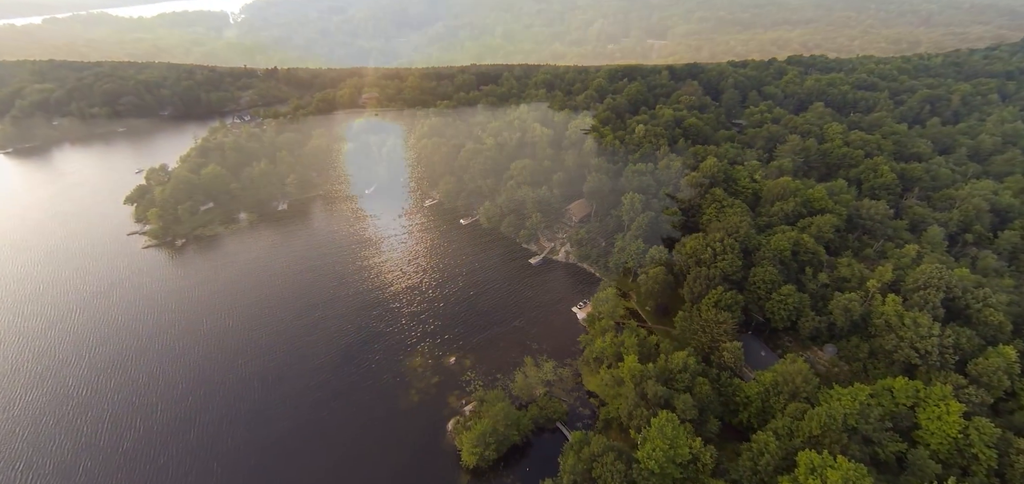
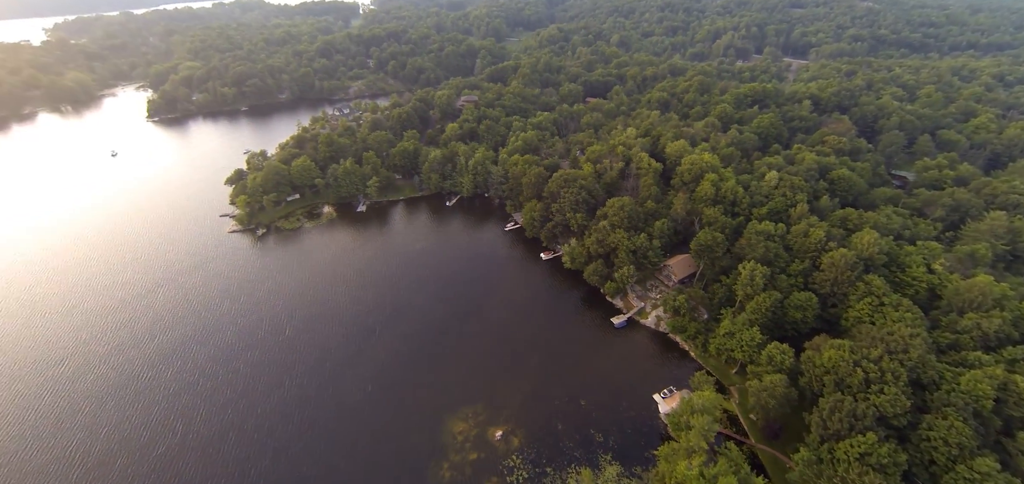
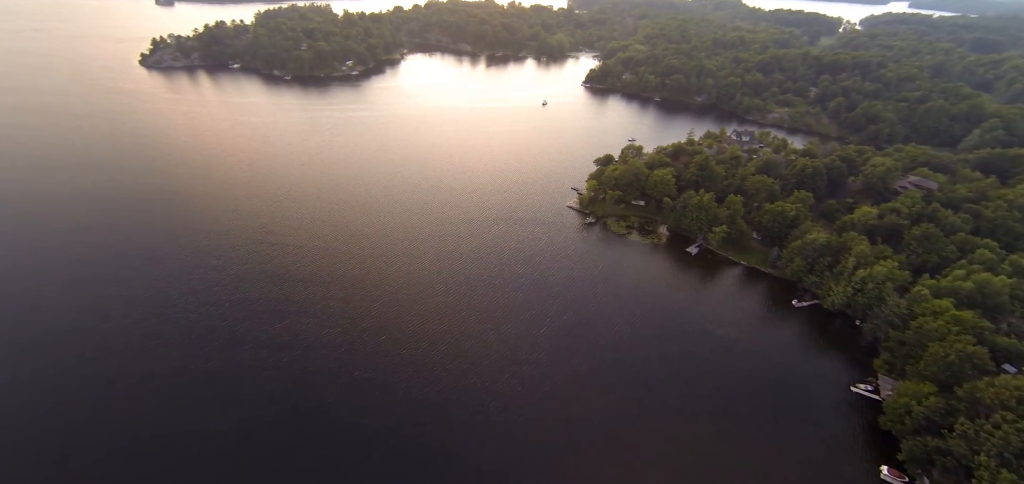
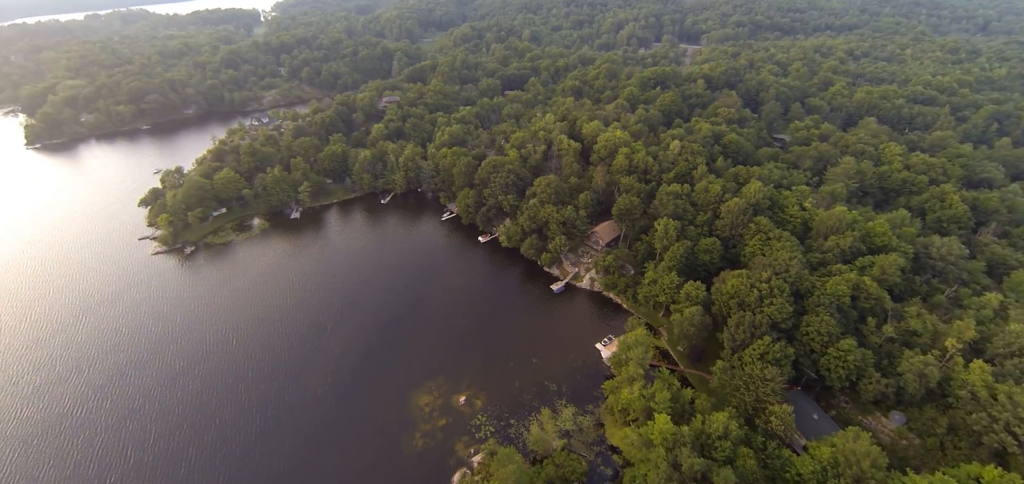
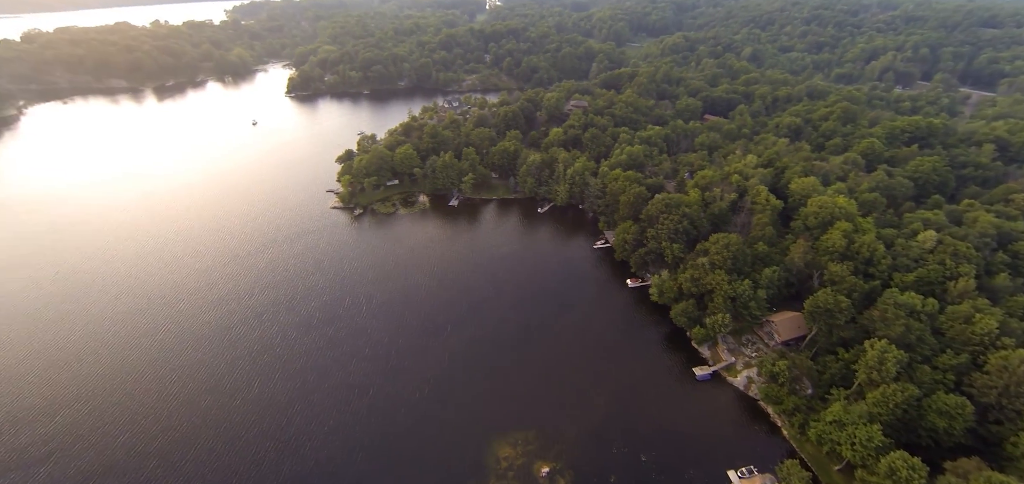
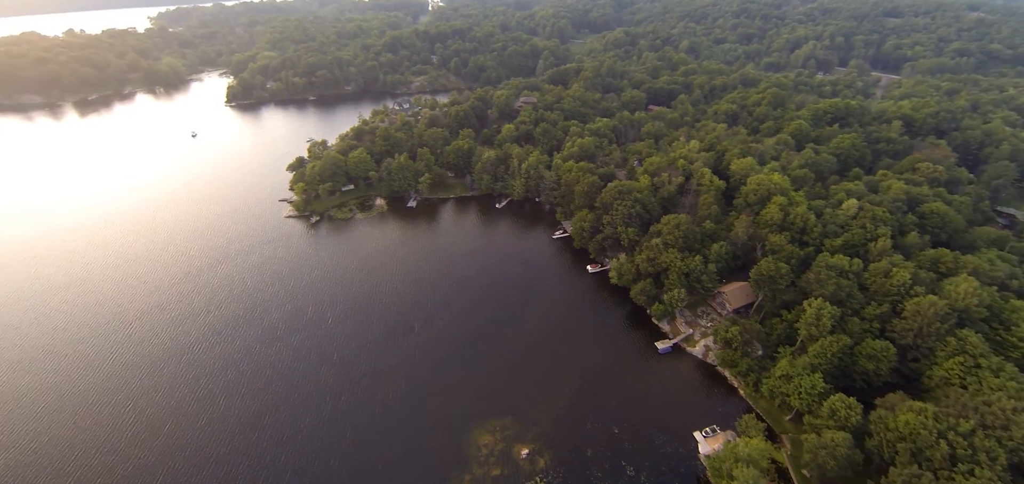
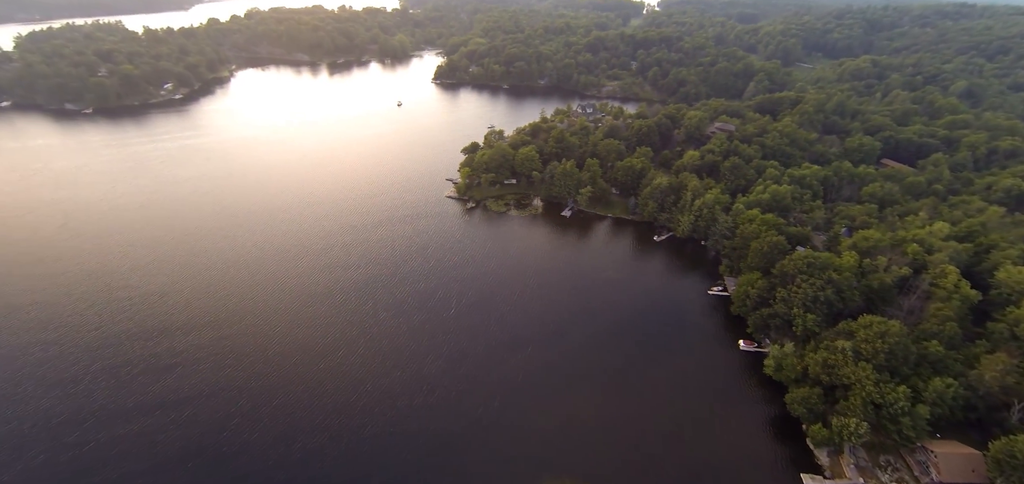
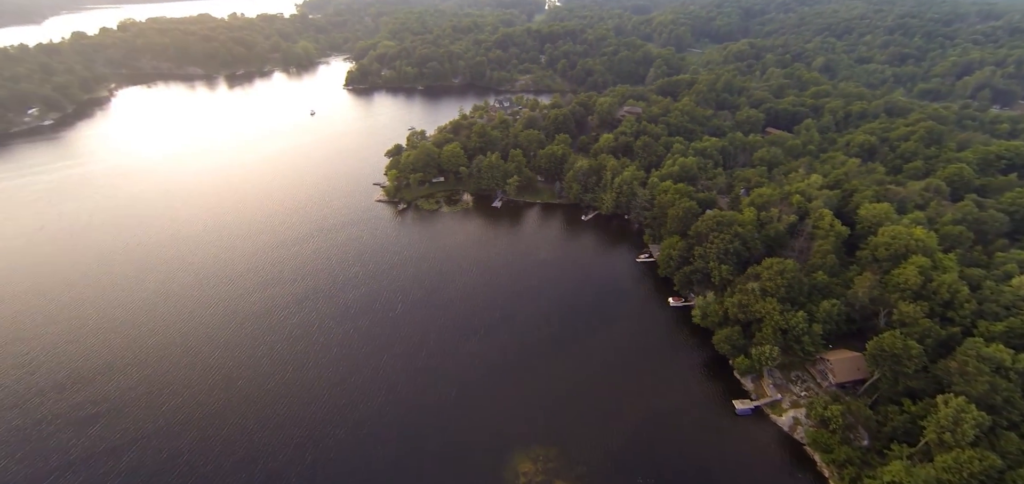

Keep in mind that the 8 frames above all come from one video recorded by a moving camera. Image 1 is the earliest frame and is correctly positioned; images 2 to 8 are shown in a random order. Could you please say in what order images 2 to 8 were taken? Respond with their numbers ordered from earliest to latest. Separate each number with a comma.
4, 2, 6, 5, 8, 7, 3
